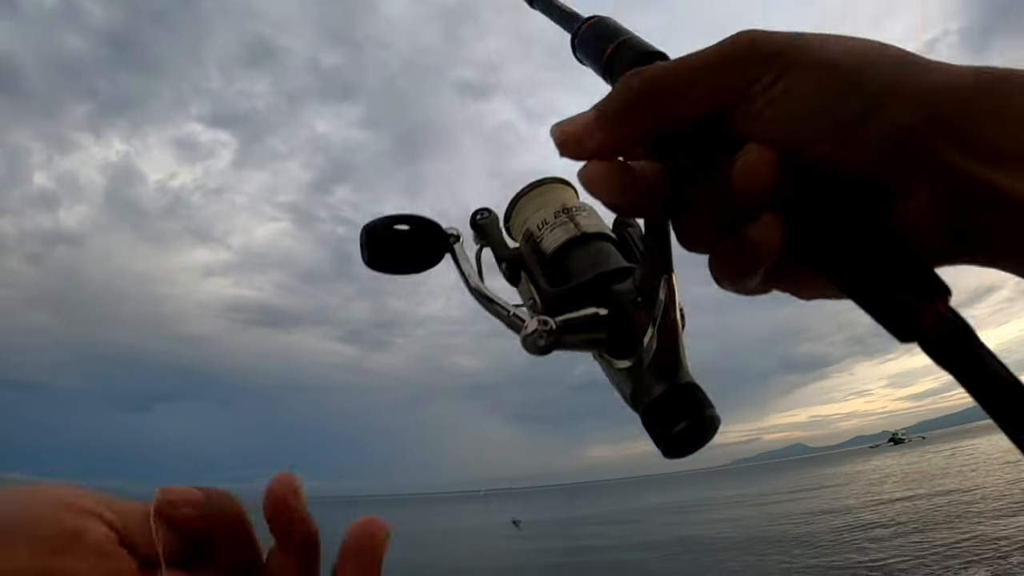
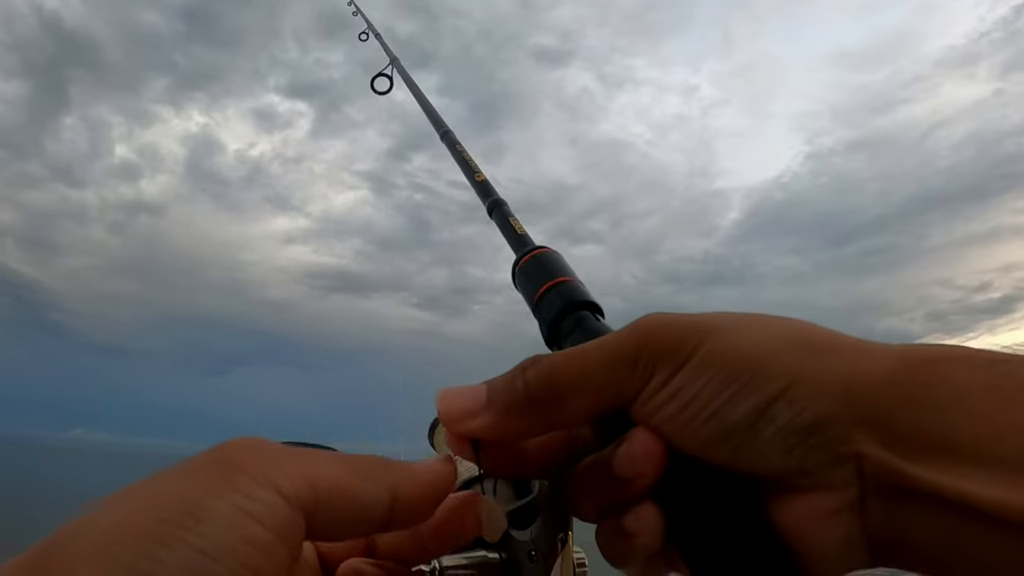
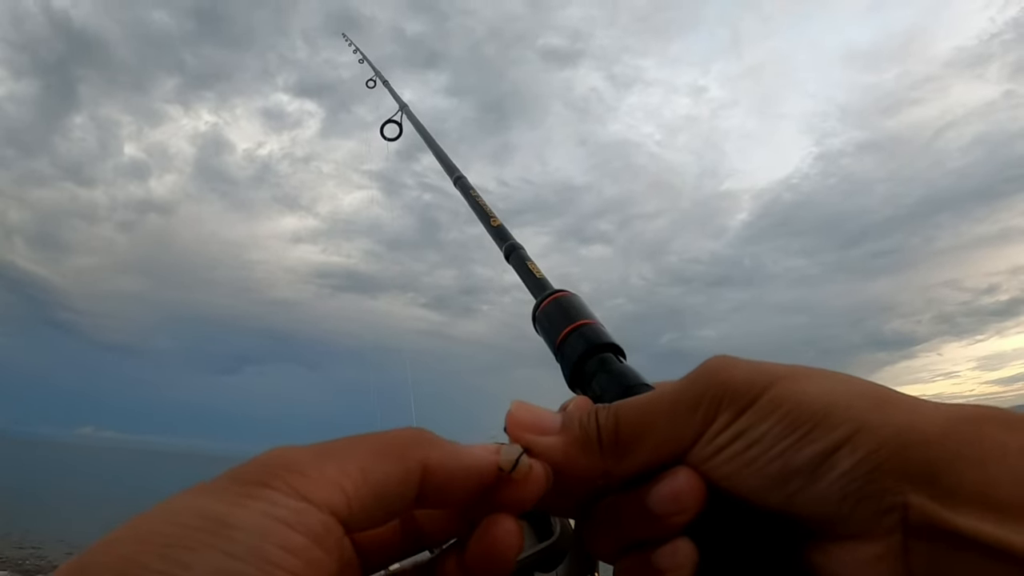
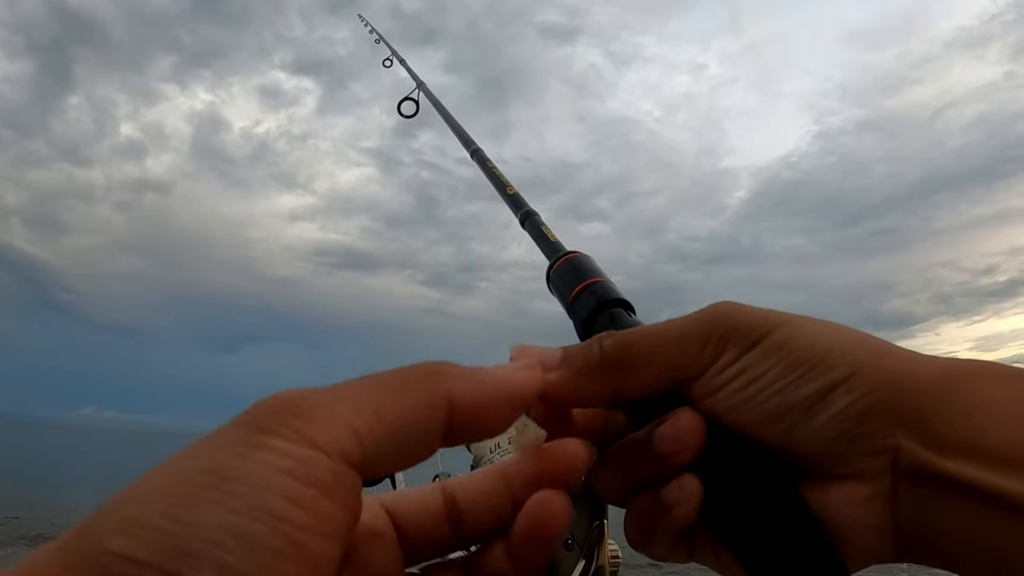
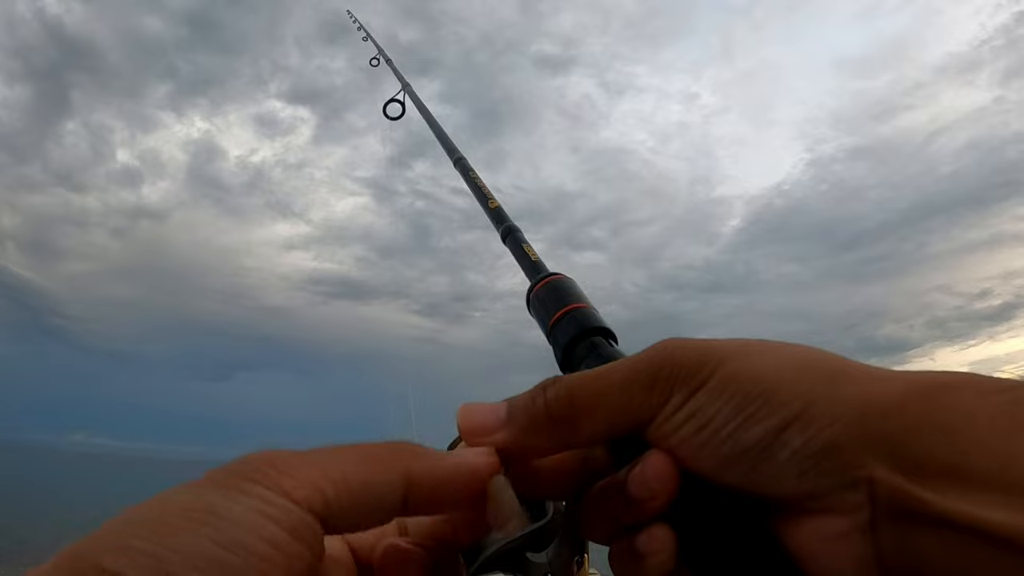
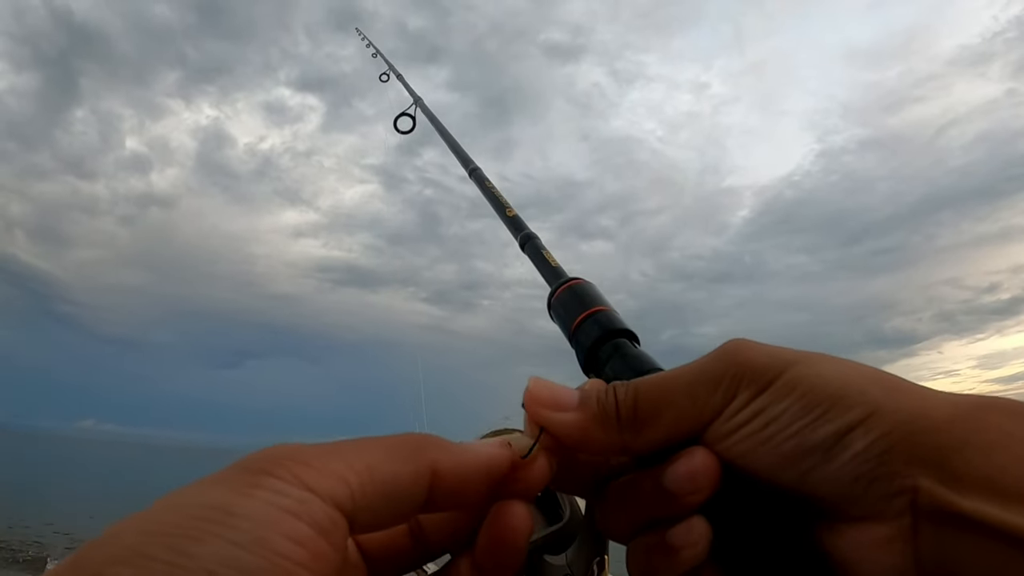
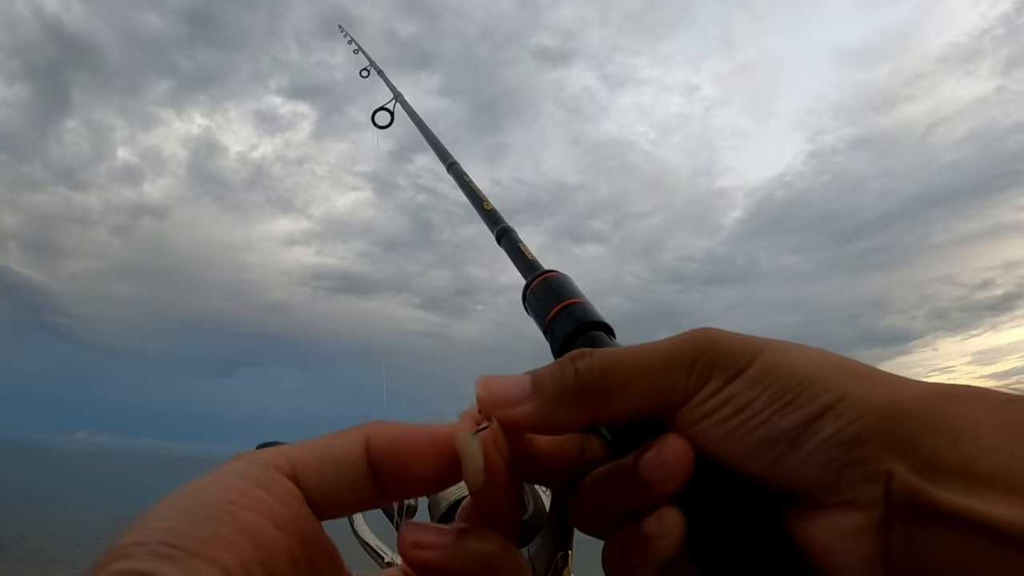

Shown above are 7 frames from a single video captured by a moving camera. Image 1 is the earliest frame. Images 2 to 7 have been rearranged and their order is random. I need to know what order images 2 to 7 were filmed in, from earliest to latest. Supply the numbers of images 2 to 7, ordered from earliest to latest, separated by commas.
2, 5, 7, 4, 6, 3
